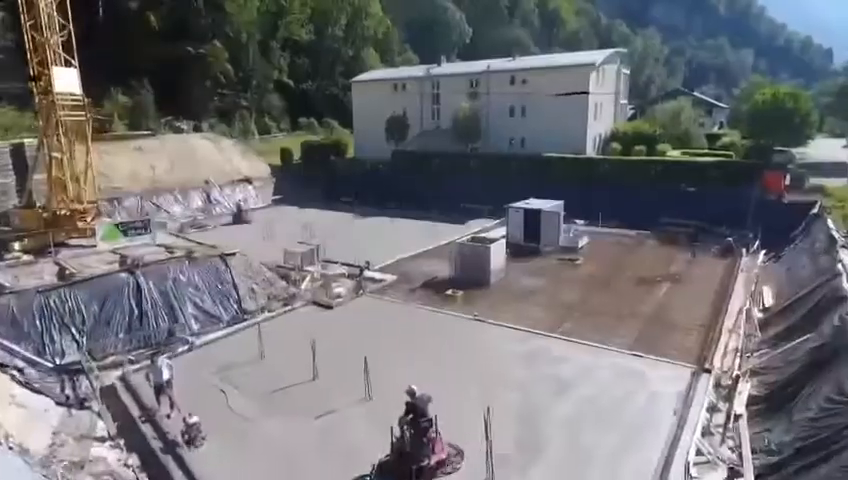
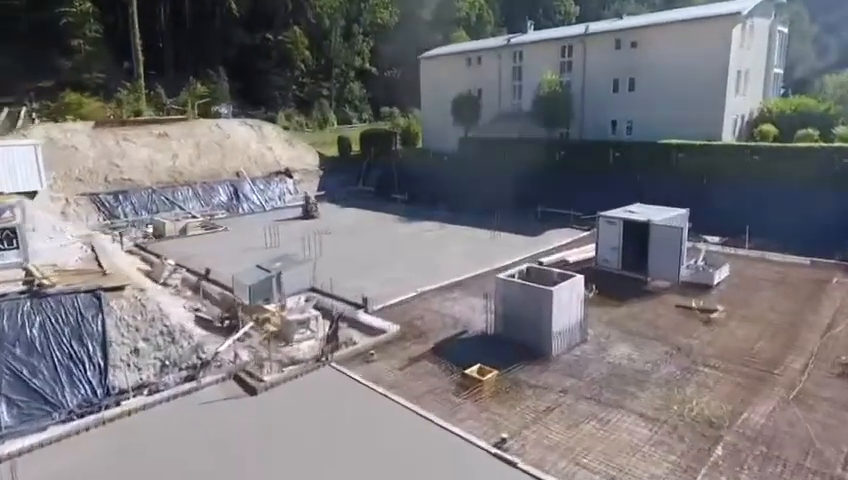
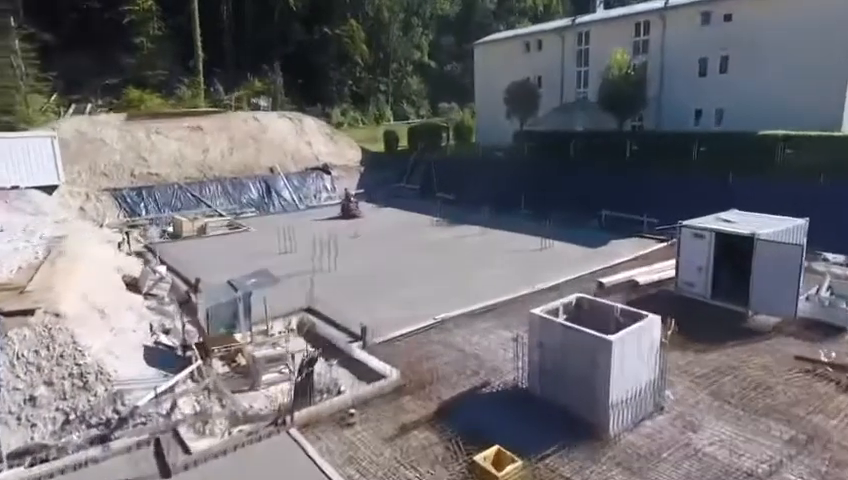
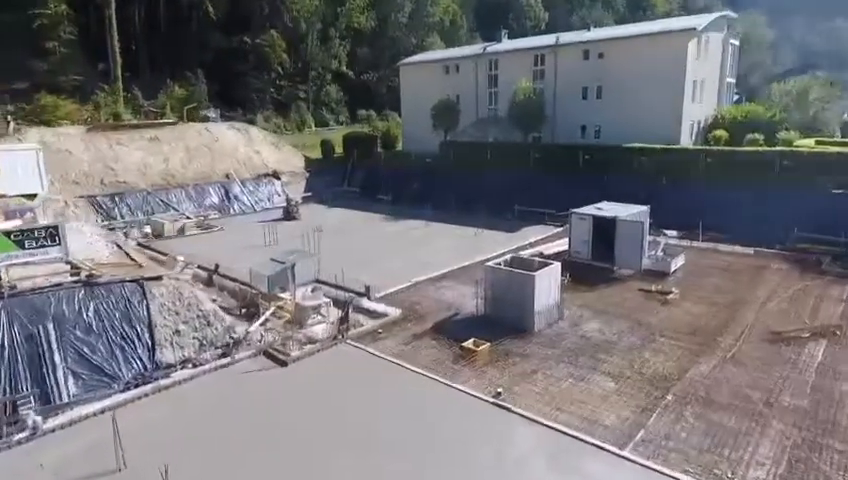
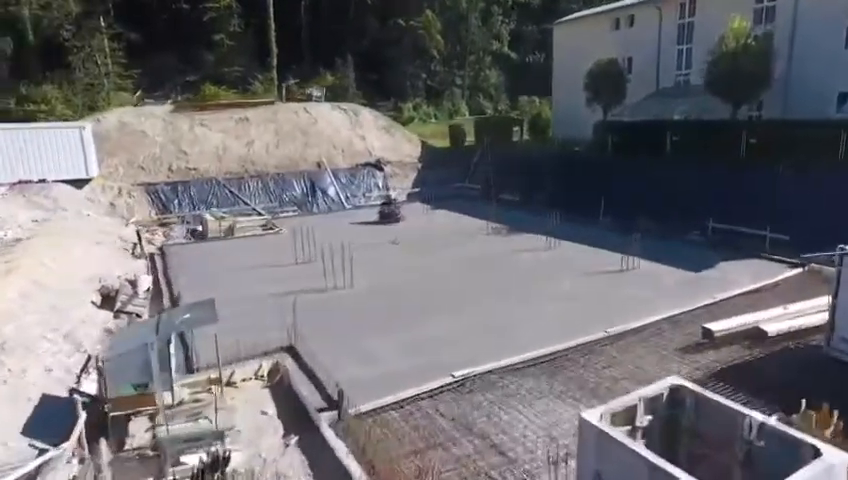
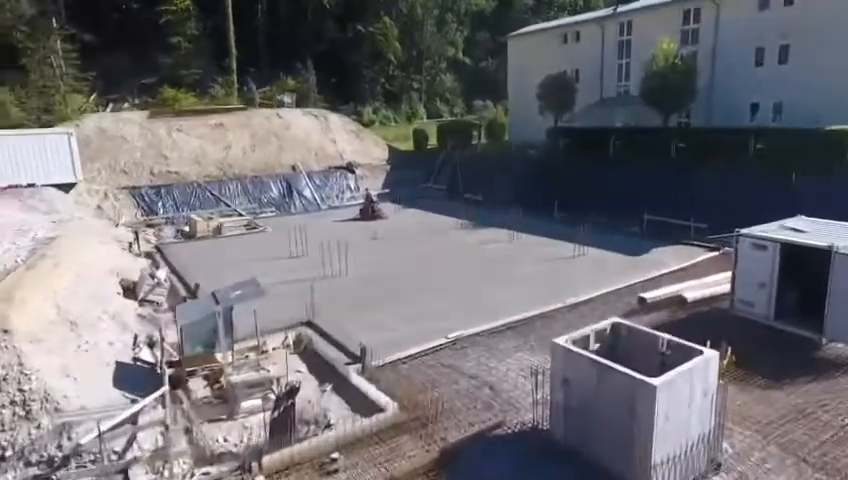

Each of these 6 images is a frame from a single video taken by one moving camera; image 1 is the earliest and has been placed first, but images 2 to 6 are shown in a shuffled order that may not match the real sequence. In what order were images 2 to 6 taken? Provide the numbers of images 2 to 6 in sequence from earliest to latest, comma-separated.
4, 2, 3, 6, 5
